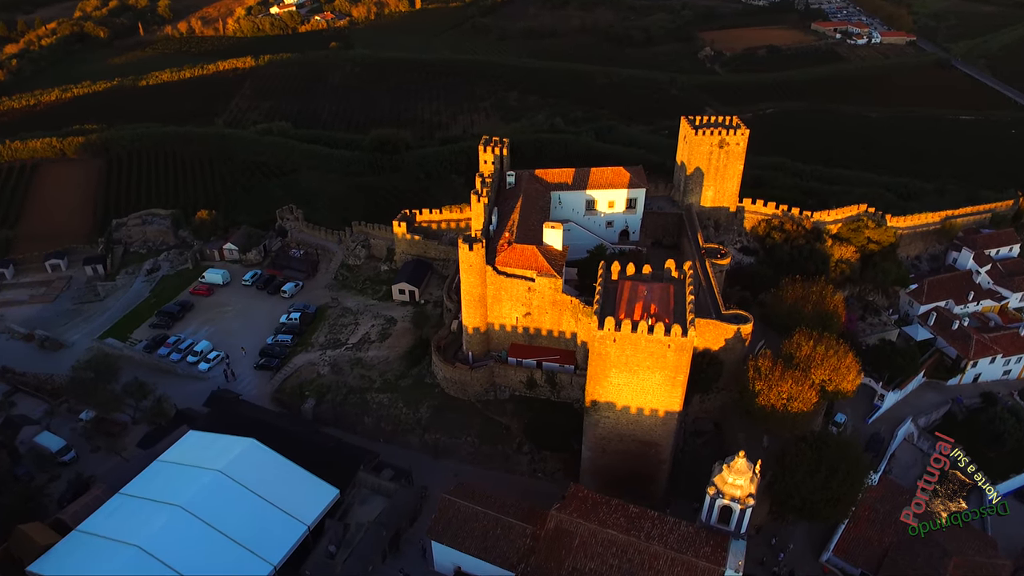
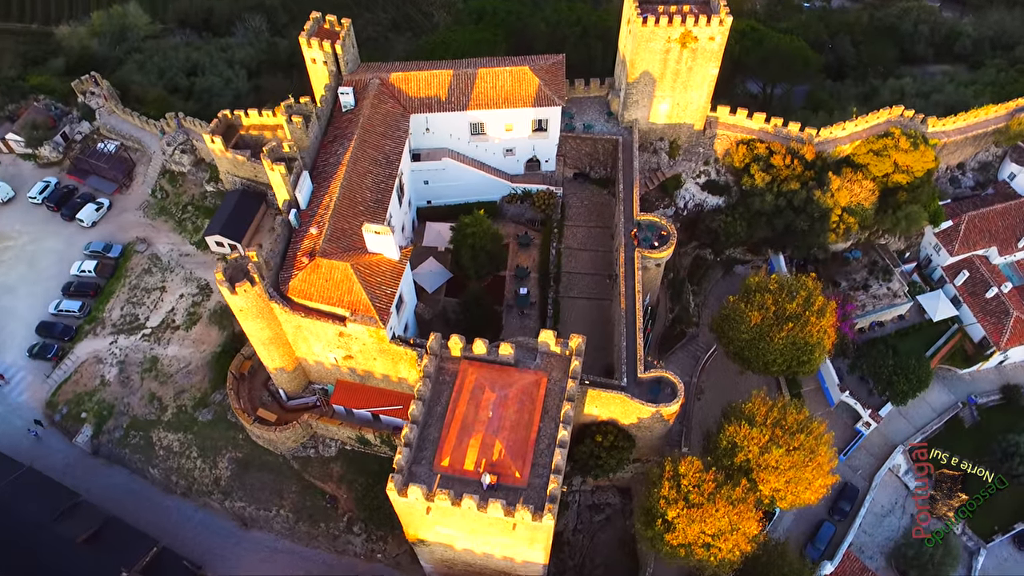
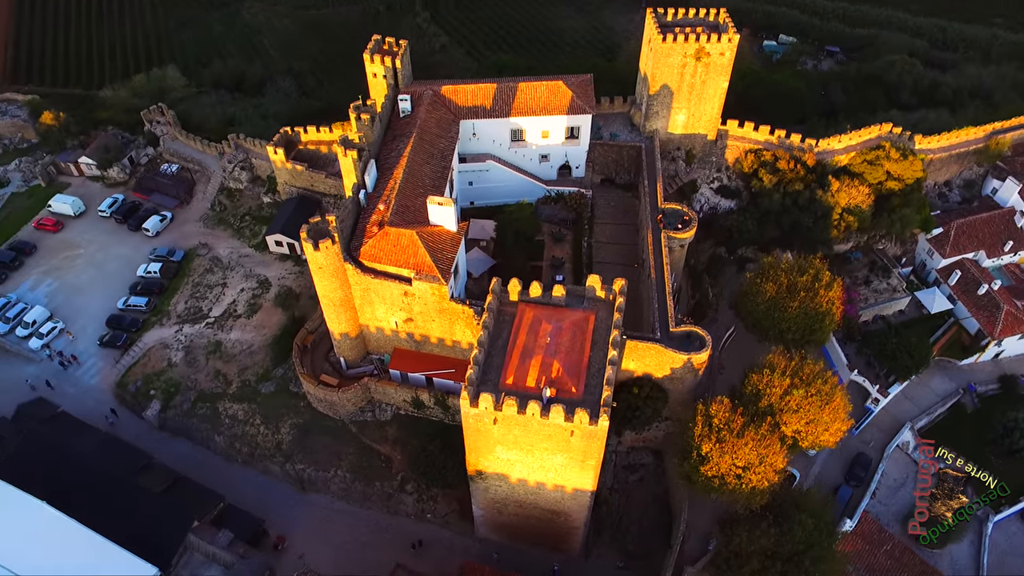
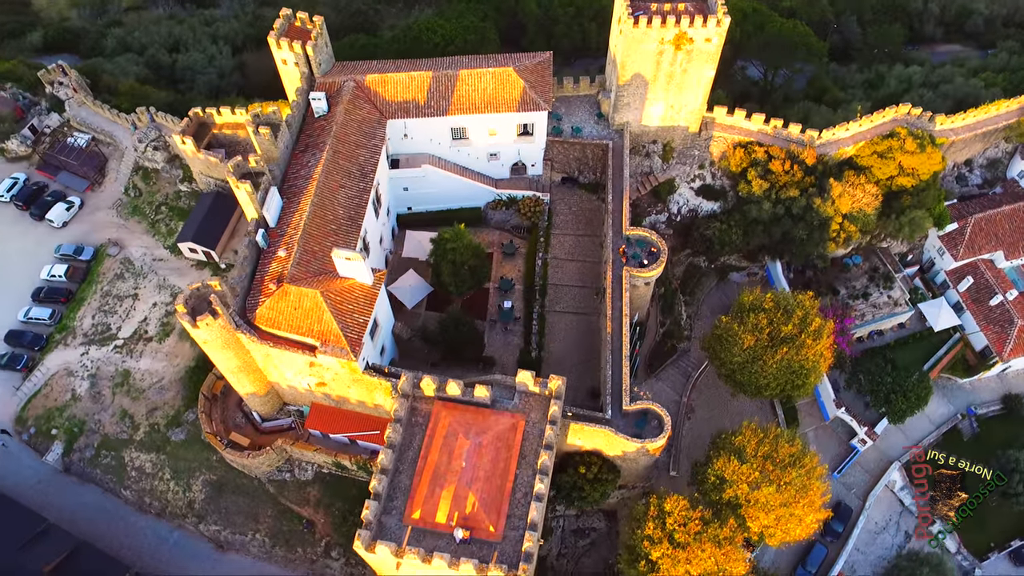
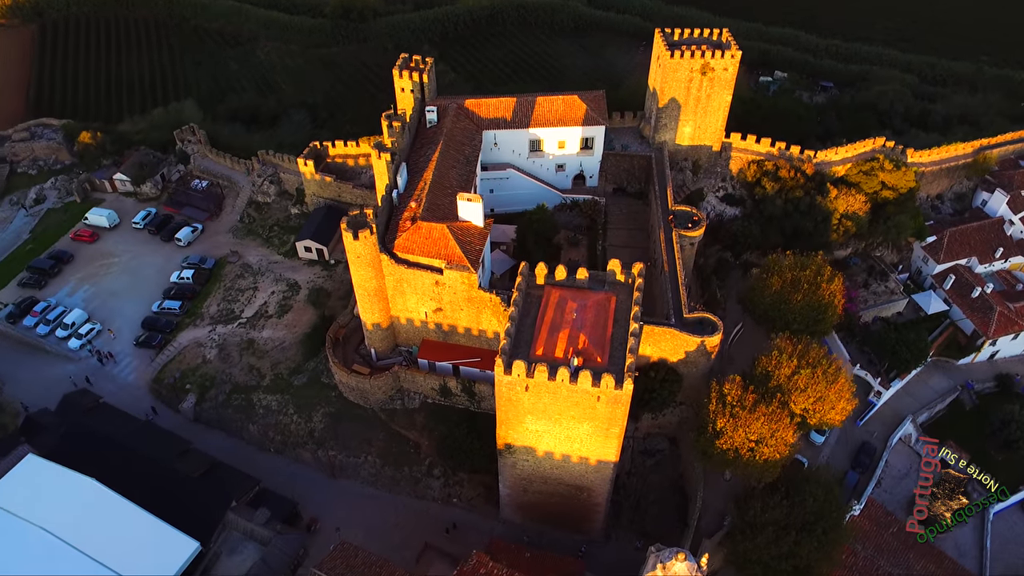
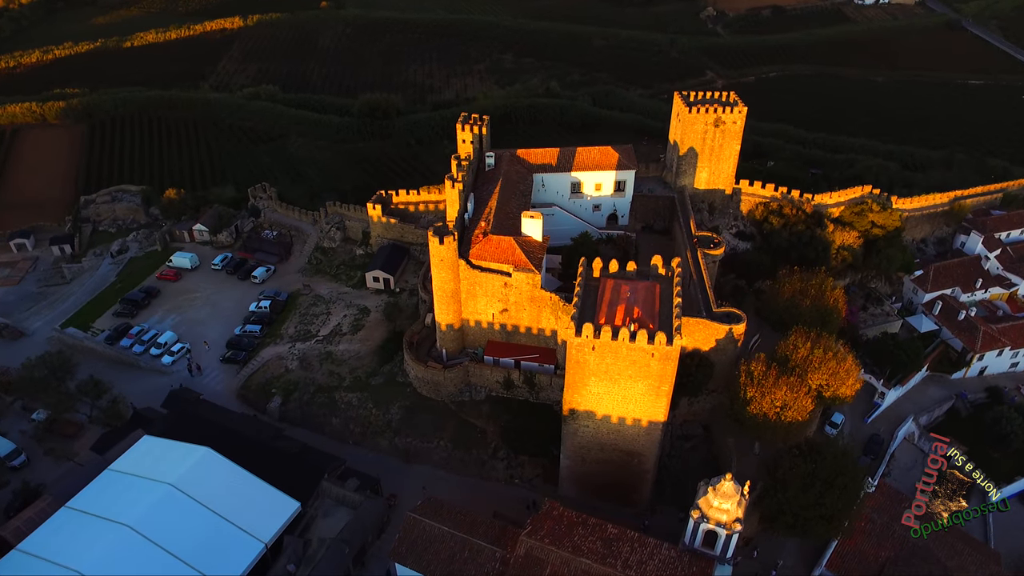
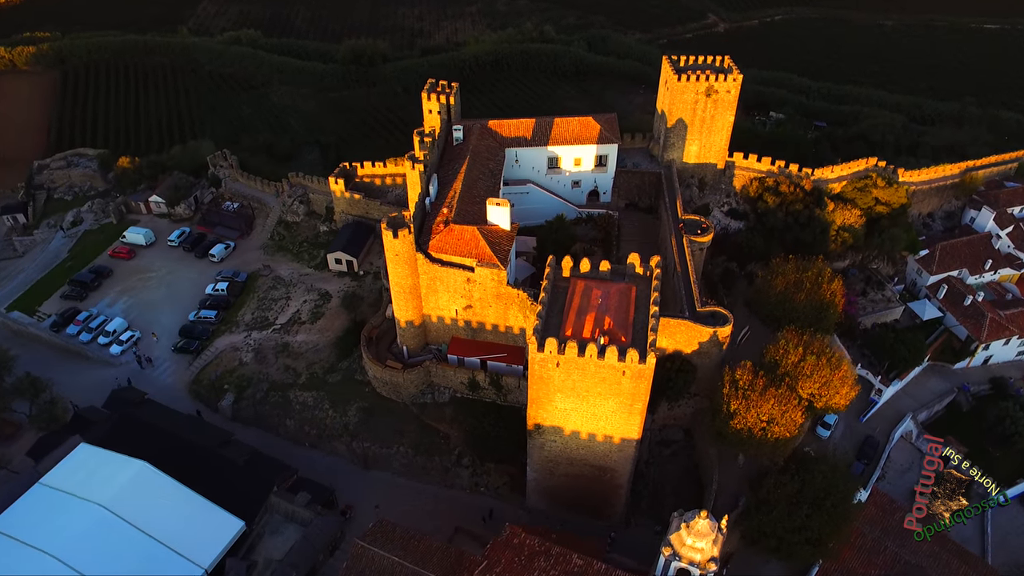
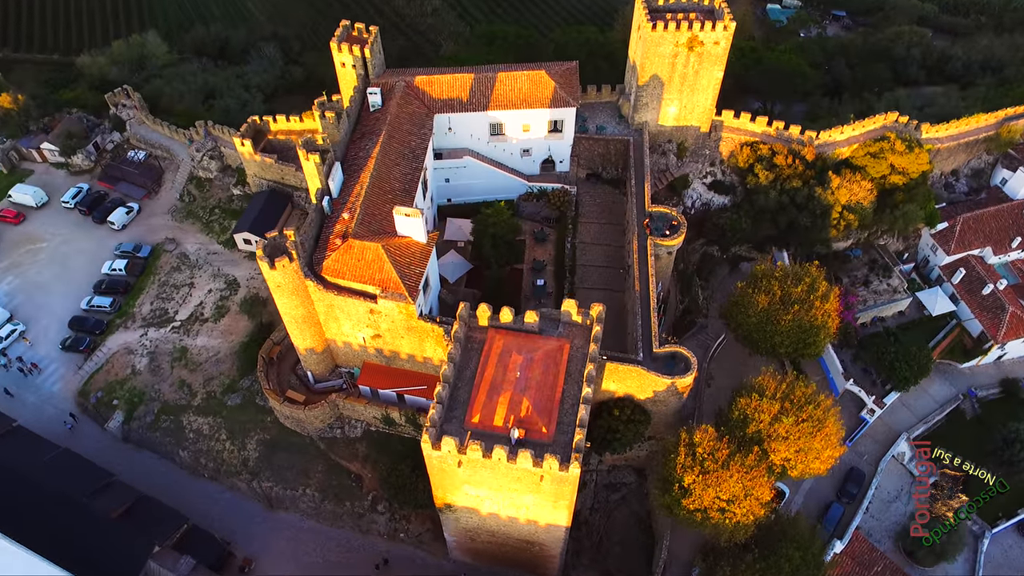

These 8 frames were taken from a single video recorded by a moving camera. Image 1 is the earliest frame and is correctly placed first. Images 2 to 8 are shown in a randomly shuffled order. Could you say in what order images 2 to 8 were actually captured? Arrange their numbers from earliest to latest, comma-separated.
6, 7, 5, 3, 8, 2, 4
